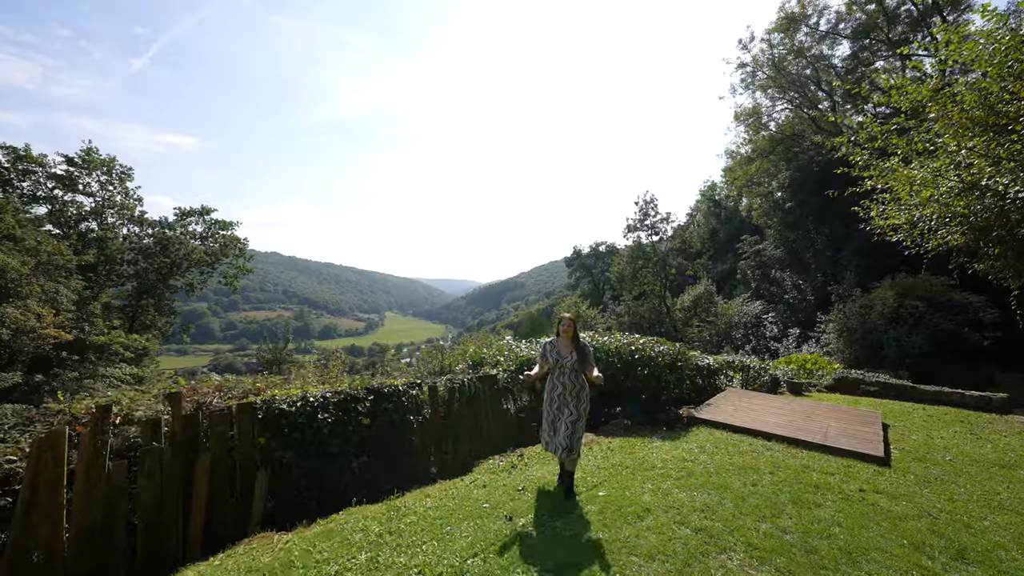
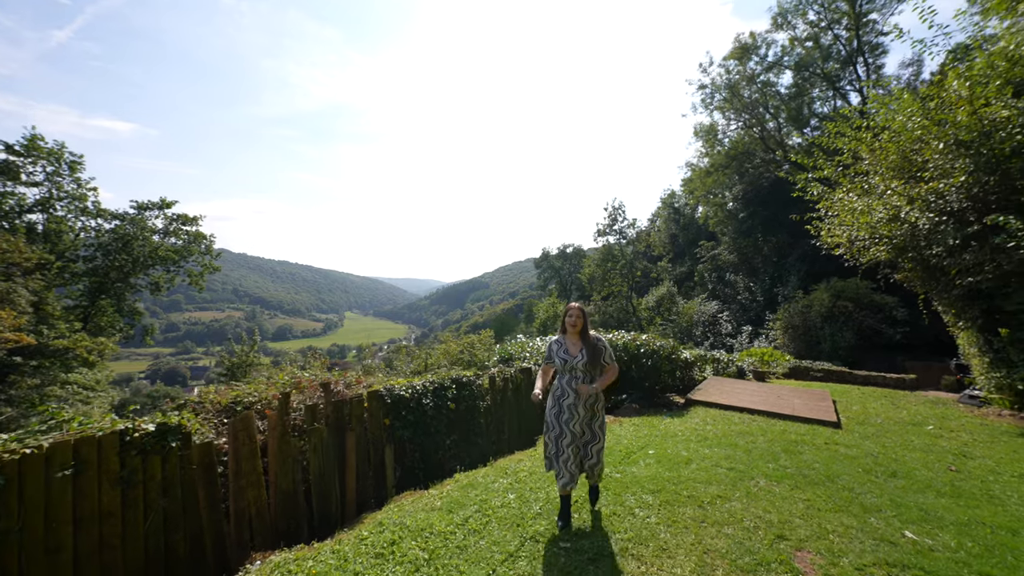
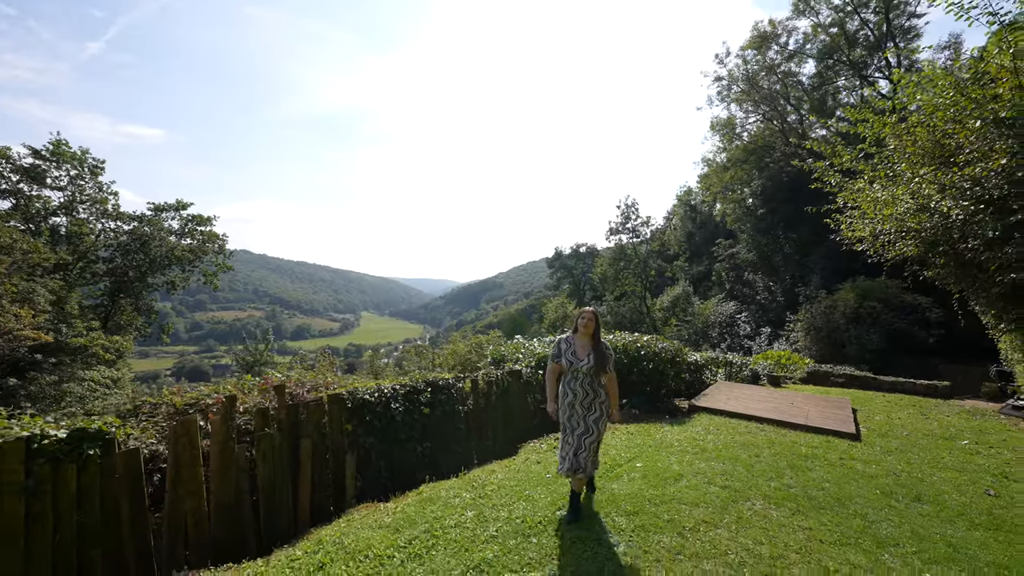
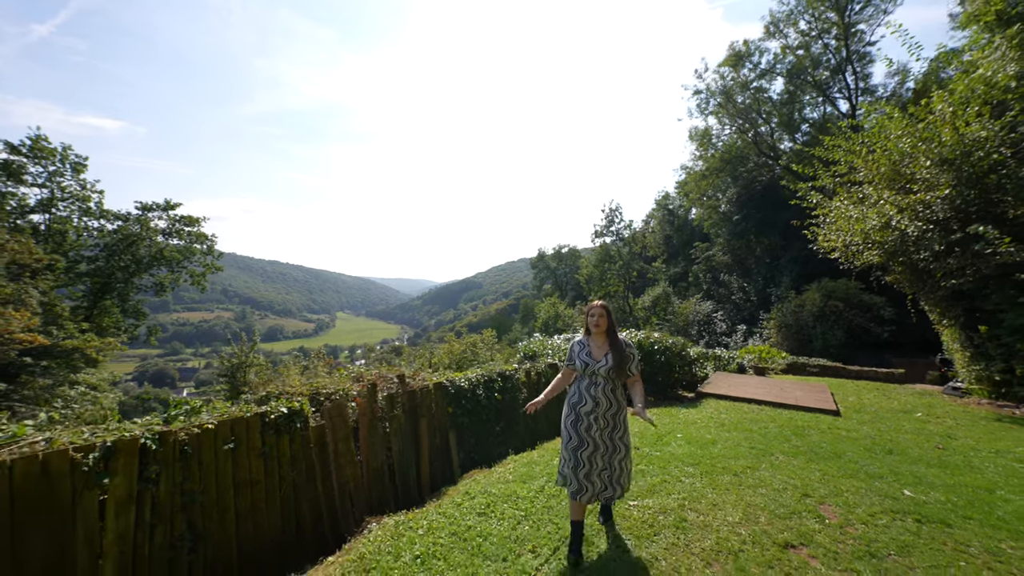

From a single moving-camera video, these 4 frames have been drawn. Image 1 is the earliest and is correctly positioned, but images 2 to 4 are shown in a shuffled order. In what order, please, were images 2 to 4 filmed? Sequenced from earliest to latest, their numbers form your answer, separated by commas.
3, 2, 4
